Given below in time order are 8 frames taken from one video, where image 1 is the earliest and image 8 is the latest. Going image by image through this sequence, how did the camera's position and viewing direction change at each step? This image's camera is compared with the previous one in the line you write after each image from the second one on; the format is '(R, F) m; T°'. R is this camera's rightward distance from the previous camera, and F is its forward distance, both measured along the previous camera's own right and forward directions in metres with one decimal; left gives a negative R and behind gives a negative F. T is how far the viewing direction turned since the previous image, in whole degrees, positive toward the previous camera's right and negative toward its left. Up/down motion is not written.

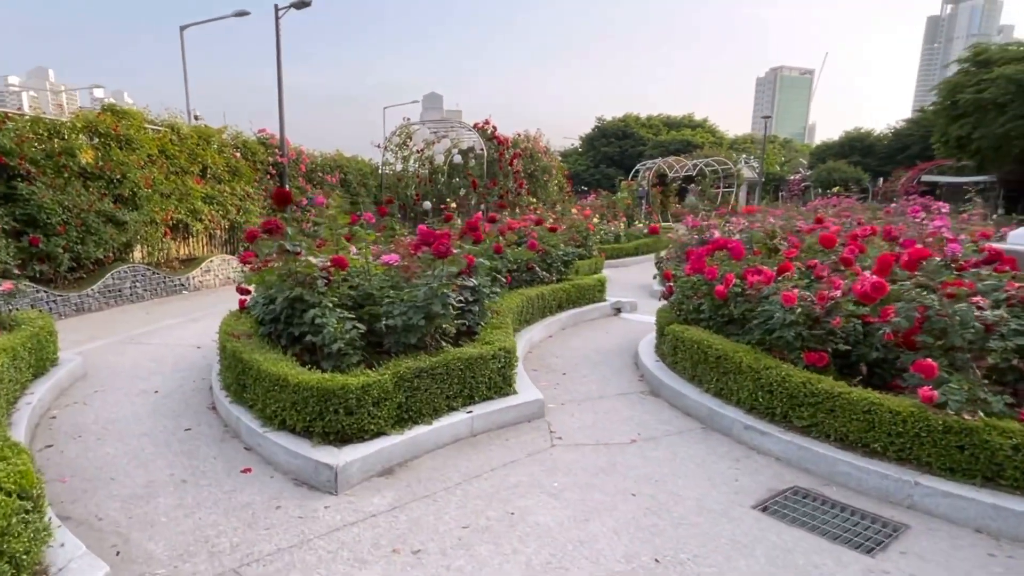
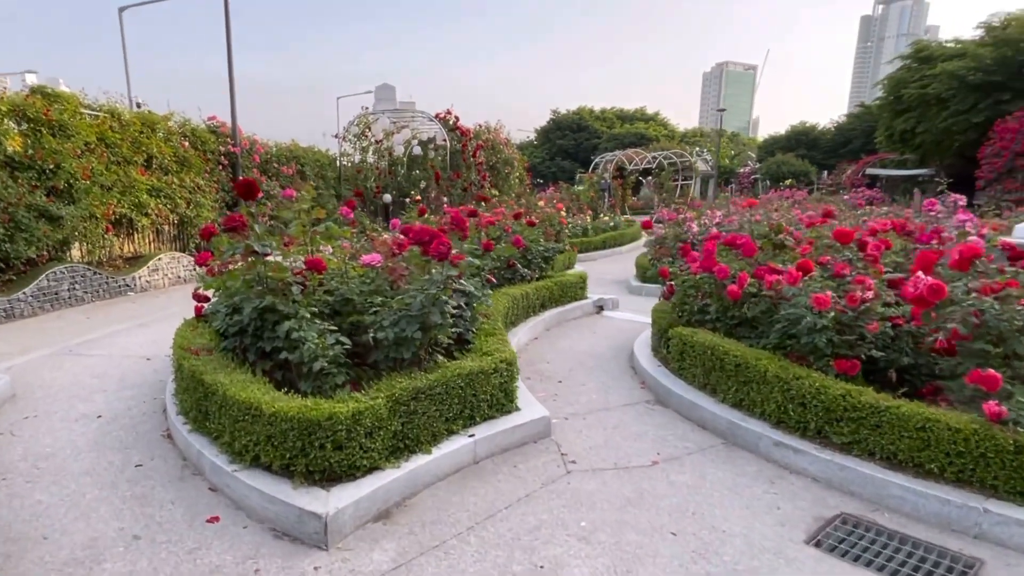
(-0.2, +0.4) m; +4°
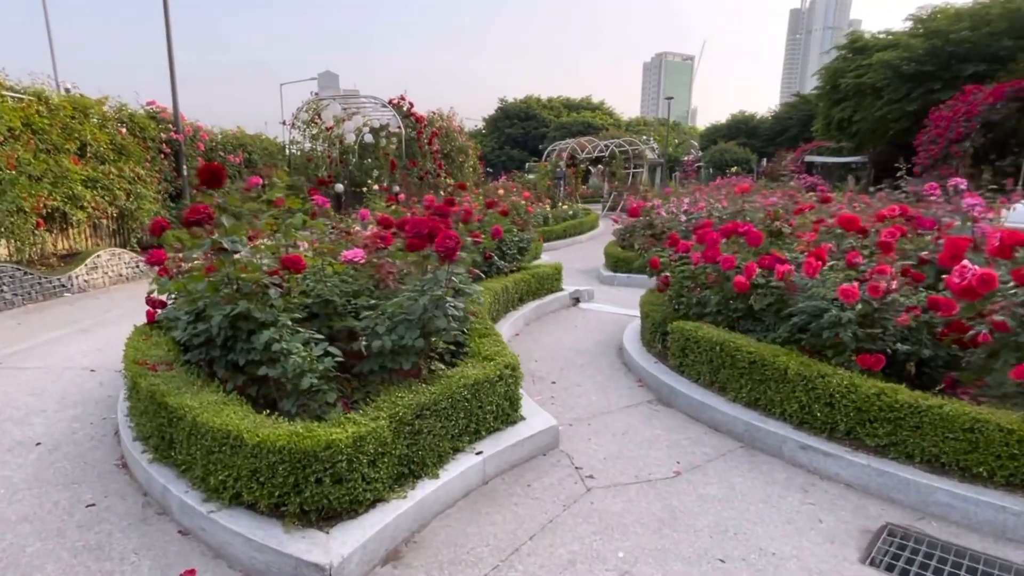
(-0.2, +0.3) m; +4°
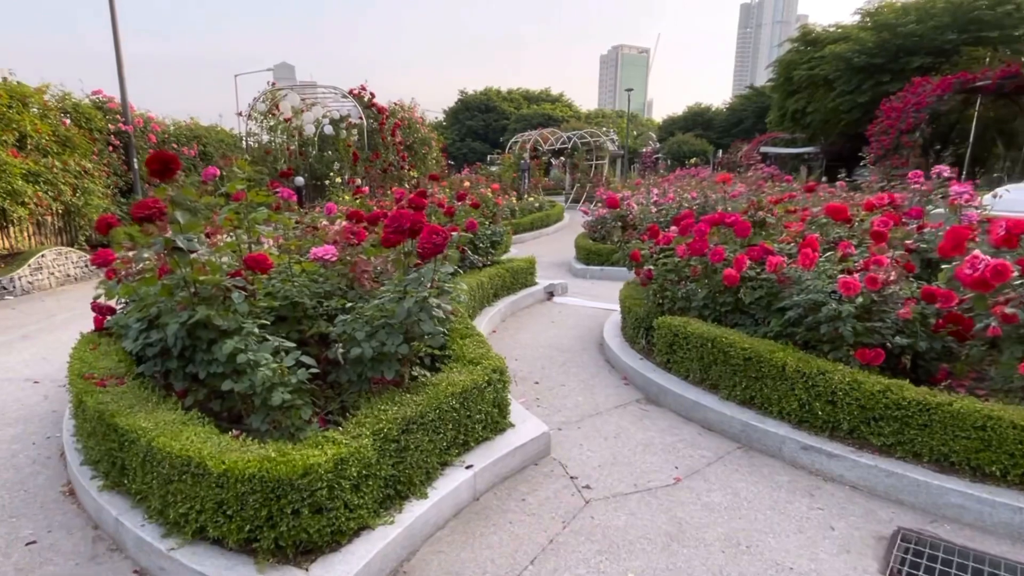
(-0.1, +0.2) m; +3°
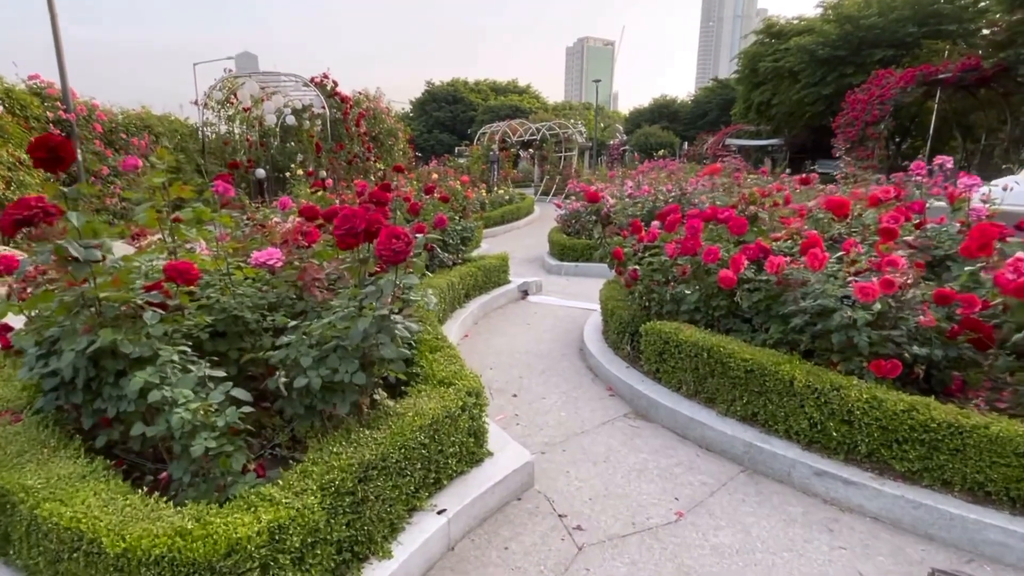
(0.0, +0.4) m; +3°
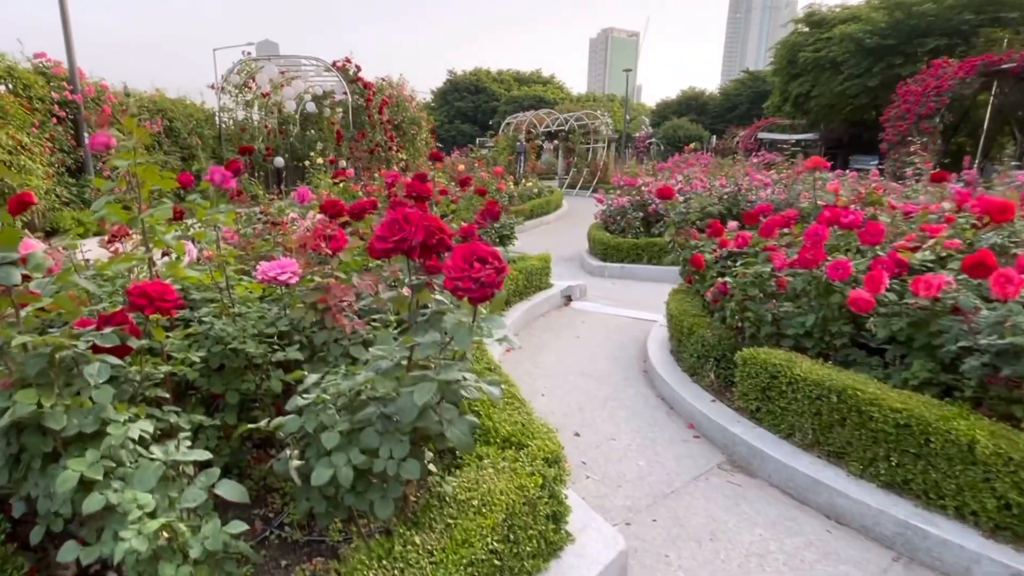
(-0.2, +0.6) m; -2°
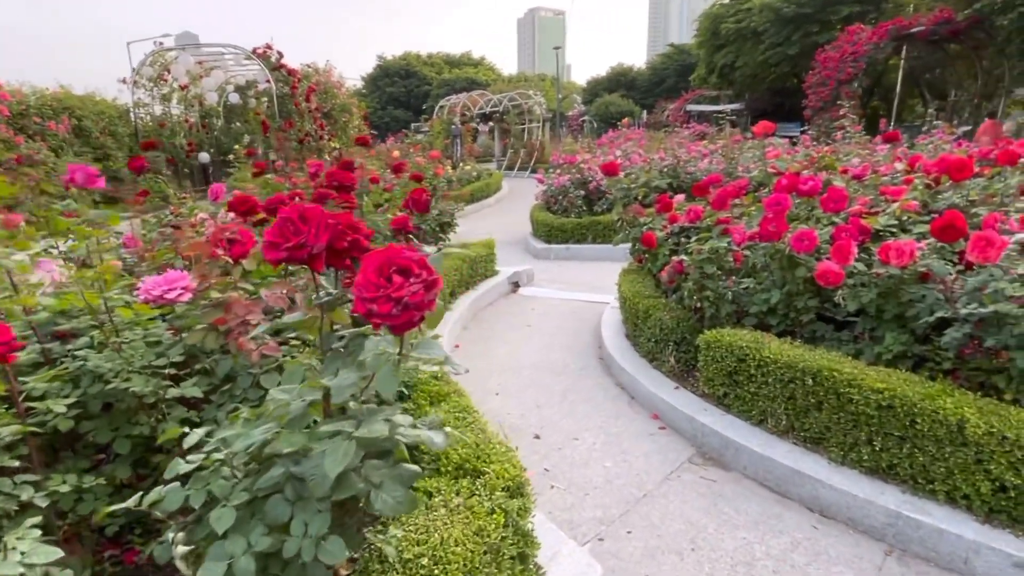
(0.0, +0.3) m; +5°
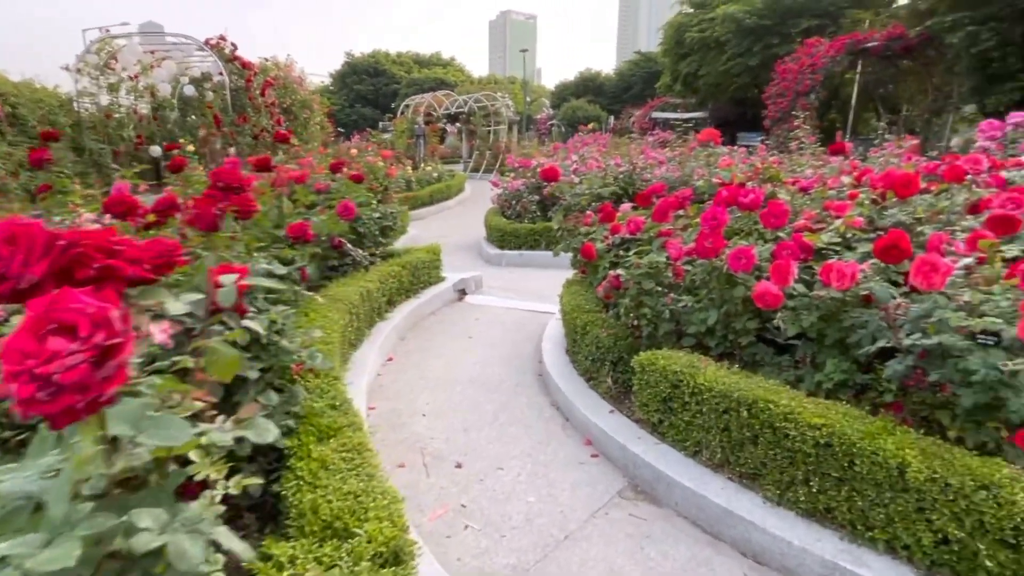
(+0.2, +0.2) m; +3°
